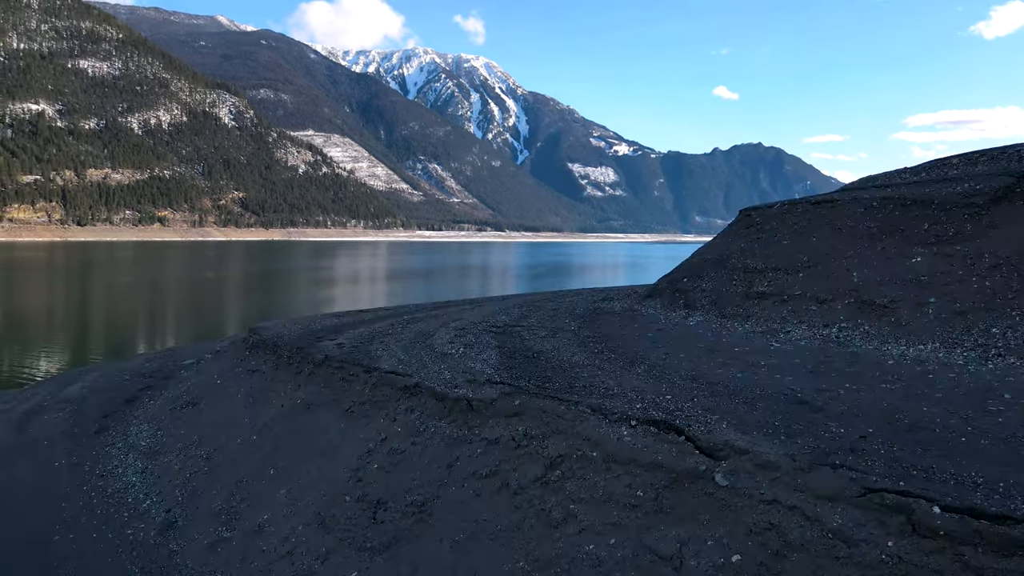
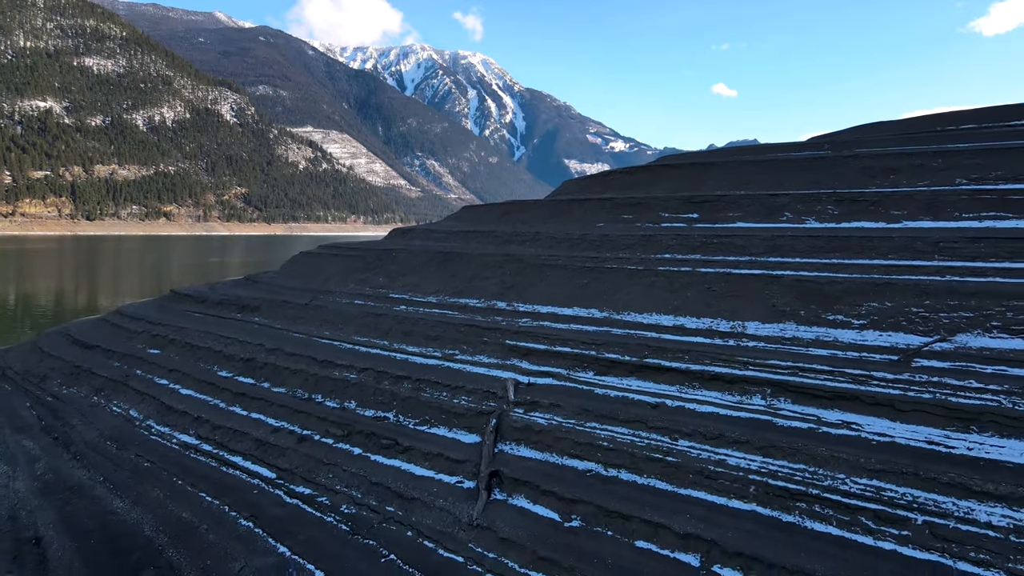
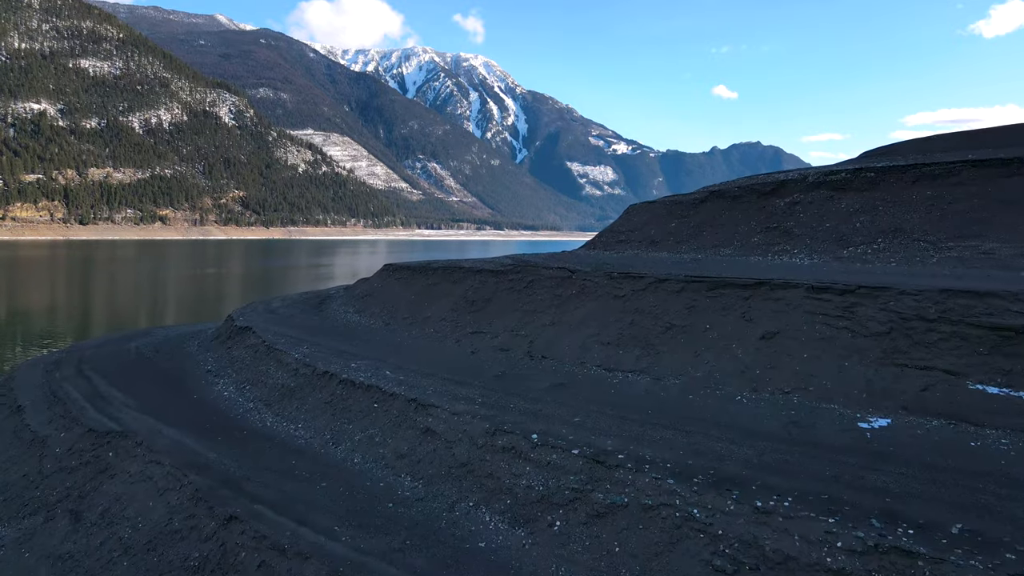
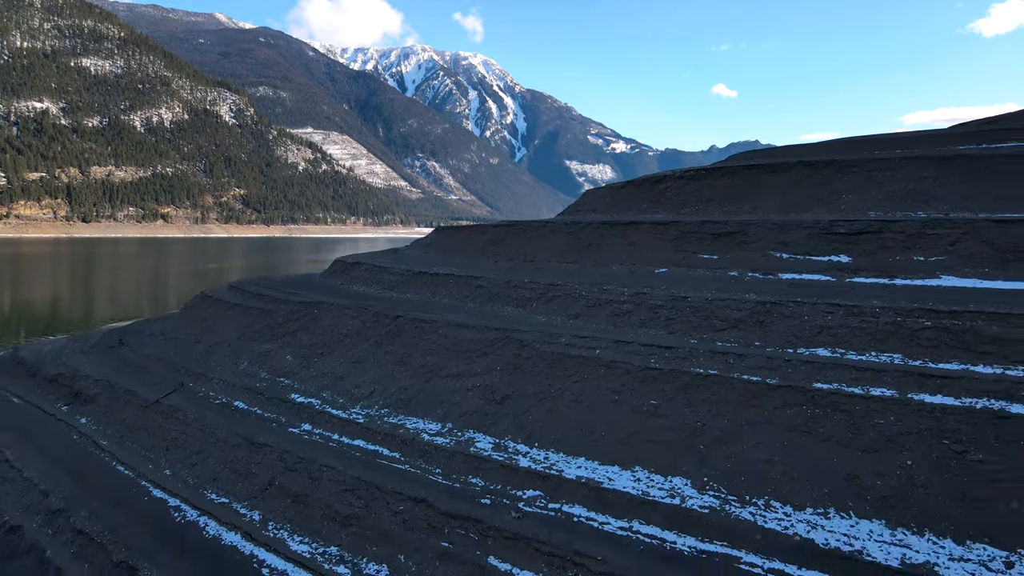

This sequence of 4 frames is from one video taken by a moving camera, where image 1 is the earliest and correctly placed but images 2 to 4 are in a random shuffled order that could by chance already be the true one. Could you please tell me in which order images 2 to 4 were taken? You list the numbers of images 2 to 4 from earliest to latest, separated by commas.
3, 4, 2
